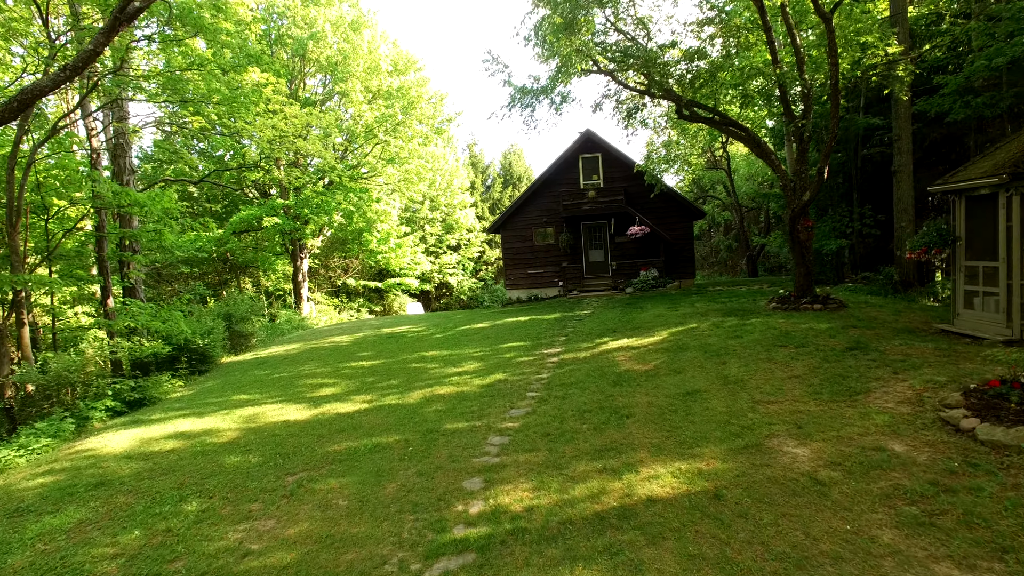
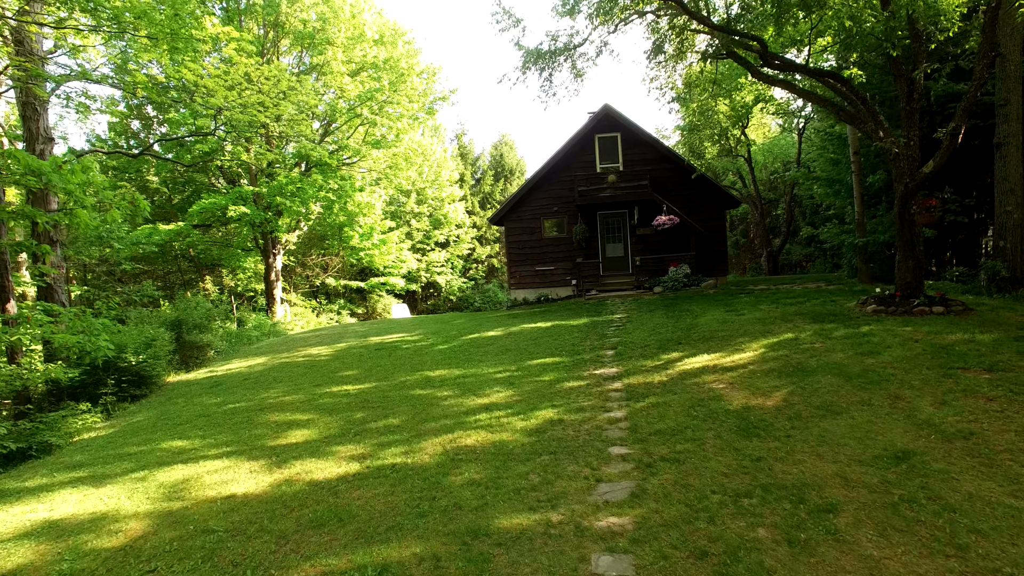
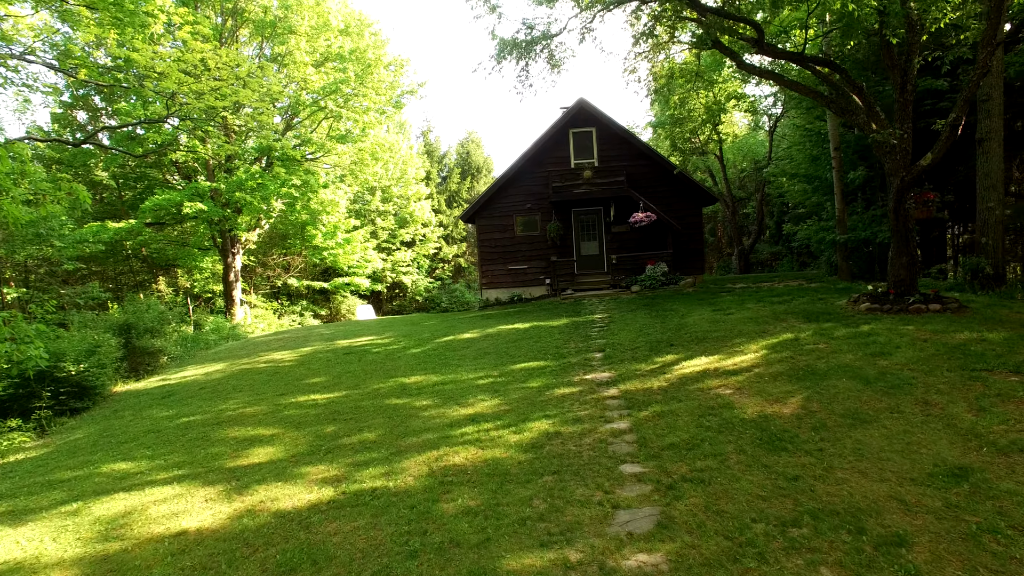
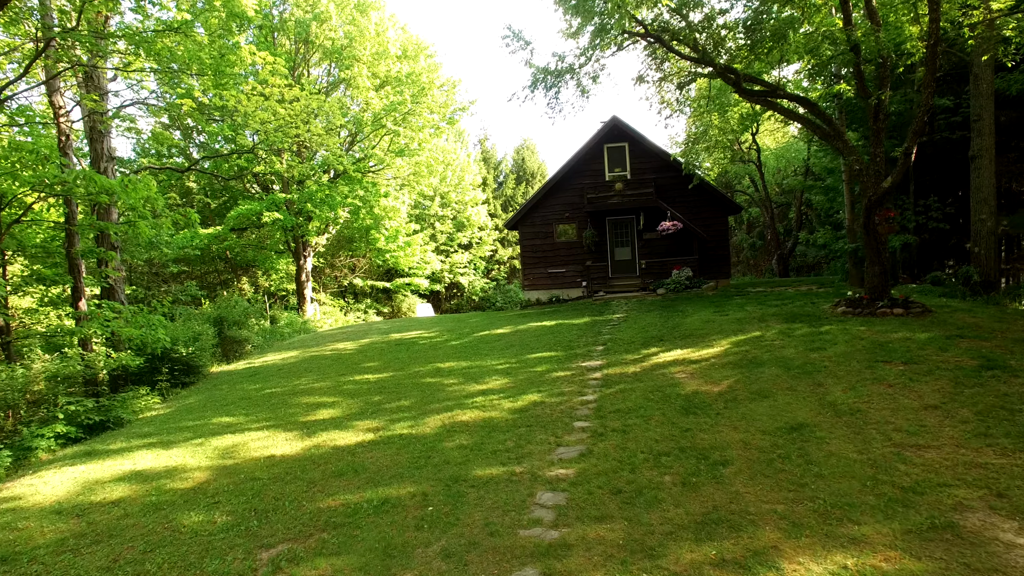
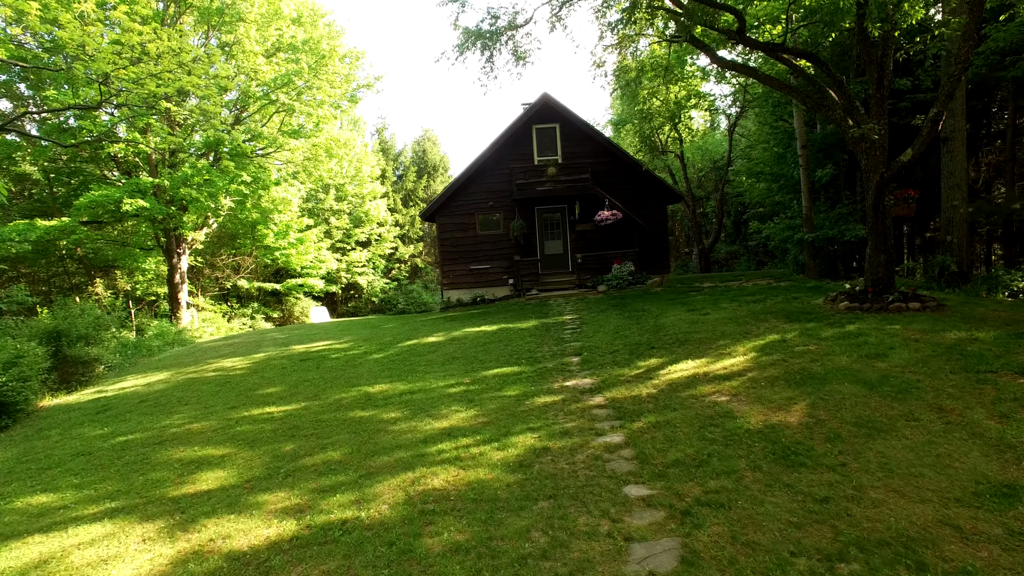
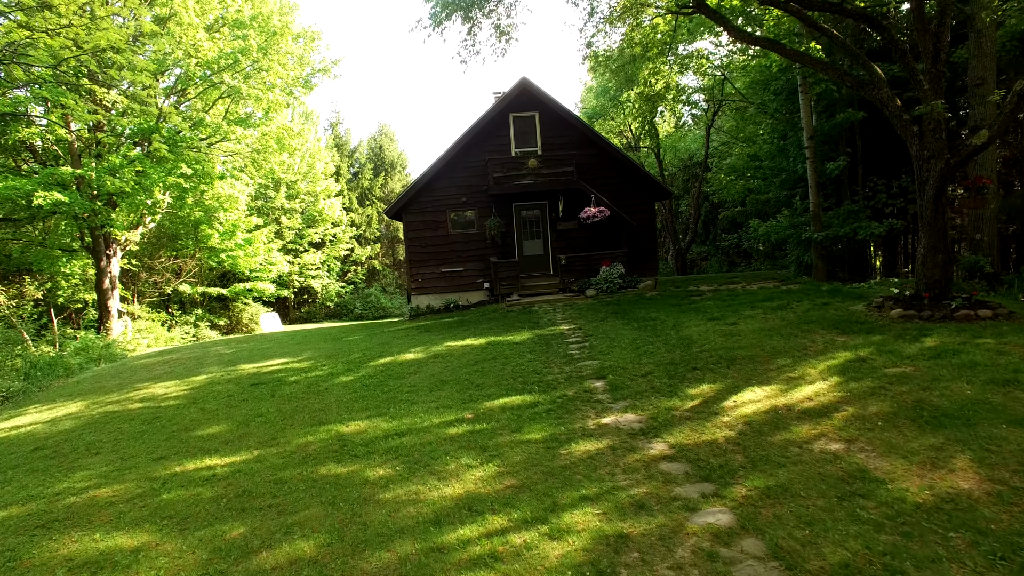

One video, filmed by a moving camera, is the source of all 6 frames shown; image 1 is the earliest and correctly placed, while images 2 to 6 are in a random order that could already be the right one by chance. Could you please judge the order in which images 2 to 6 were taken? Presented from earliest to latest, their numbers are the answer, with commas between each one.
4, 2, 3, 5, 6
